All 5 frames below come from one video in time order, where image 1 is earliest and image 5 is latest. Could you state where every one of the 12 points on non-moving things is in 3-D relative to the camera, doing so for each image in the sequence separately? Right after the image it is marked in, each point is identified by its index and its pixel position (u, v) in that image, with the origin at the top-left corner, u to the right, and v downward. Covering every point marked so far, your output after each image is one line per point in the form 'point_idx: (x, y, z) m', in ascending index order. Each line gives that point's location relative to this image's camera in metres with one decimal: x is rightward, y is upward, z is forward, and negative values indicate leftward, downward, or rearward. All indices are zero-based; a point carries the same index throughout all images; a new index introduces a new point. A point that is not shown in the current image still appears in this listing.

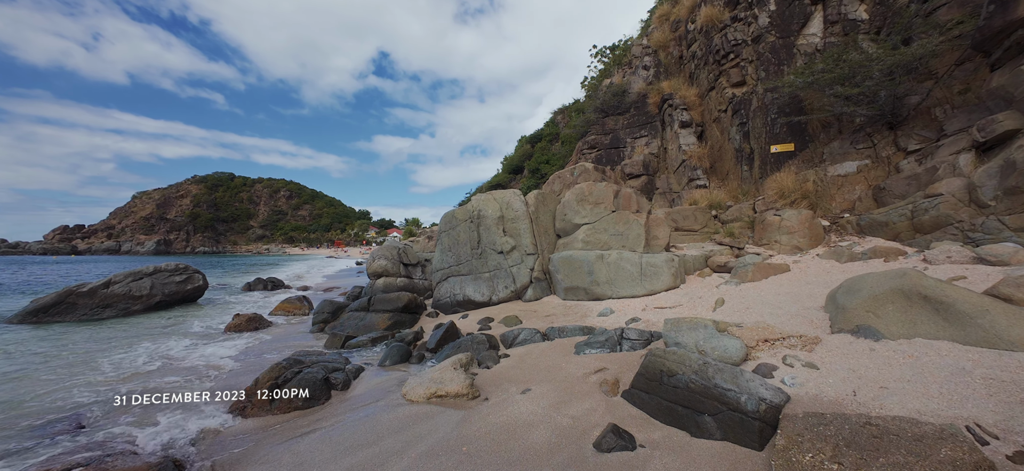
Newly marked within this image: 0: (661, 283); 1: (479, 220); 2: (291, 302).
0: (+3.1, -1.0, +7.6) m
1: (-0.9, +0.5, +10.5) m
2: (-7.7, -2.3, +12.7) m
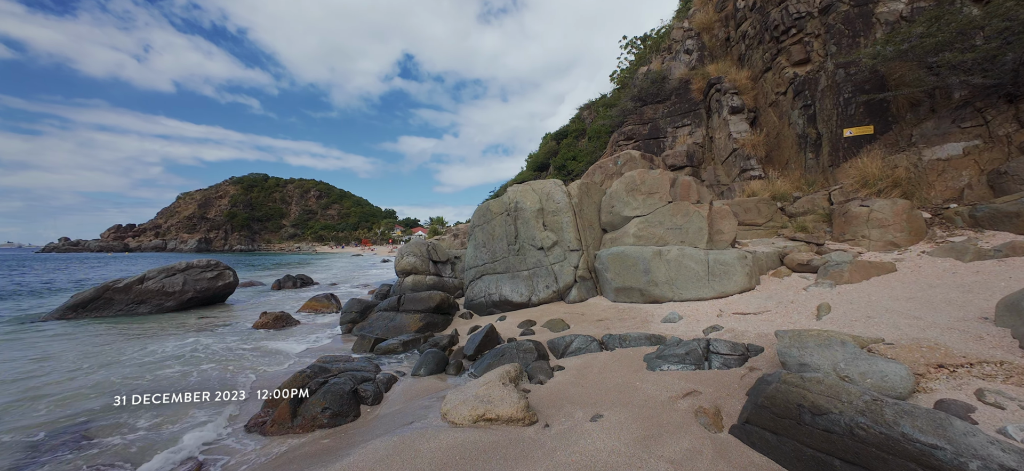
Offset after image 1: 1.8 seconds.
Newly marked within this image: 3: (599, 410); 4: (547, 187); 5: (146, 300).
0: (+4.0, -0.9, +6.6) m
1: (+0.1, +0.6, +9.6) m
2: (-6.5, -2.2, +12.3) m
3: (+0.9, -1.8, +3.8) m
4: (+0.9, +1.3, +9.6) m
5: (-13.6, -2.4, +13.5) m
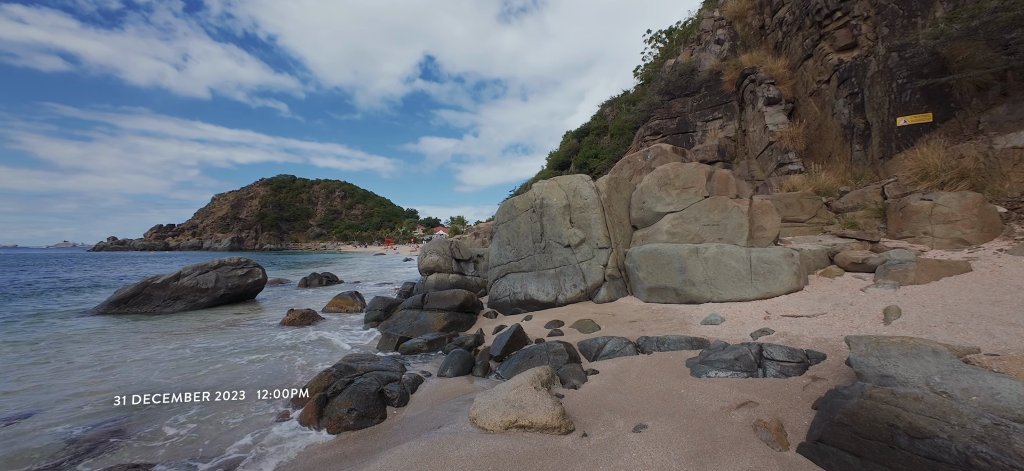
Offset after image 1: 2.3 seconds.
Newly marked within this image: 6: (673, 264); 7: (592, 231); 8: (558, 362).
0: (+4.5, -0.8, +6.1) m
1: (+0.8, +0.7, +9.4) m
2: (-5.7, -2.1, +12.4) m
3: (+1.2, -1.8, +3.5) m
4: (+1.6, +1.4, +9.3) m
5: (-12.7, -2.3, +14.0) m
6: (+3.1, -0.6, +7.1) m
7: (+1.9, +0.1, +8.6) m
8: (+0.7, -1.9, +5.4) m
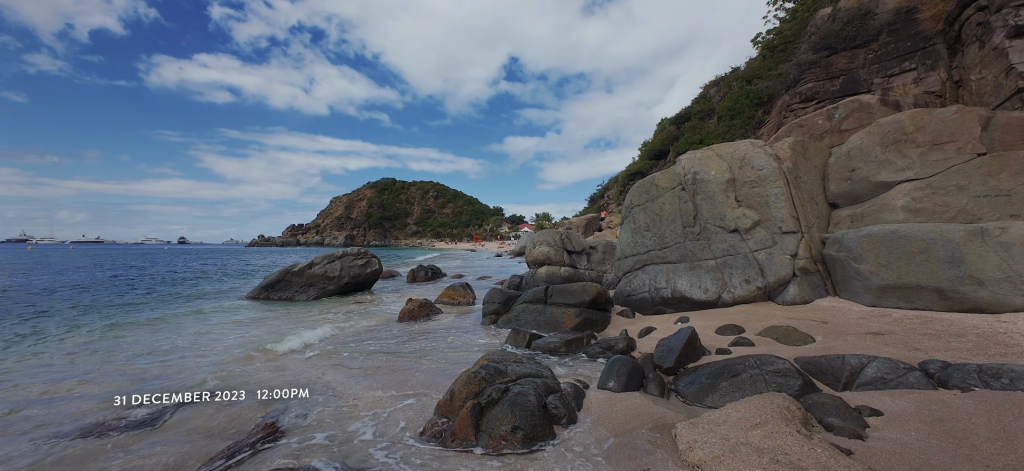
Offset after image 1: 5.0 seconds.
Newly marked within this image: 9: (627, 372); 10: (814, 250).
0: (+6.6, -0.5, +3.5) m
1: (+3.8, +1.0, +7.6) m
2: (-1.8, -1.7, +12.0) m
3: (+2.9, -1.5, +1.7) m
4: (+4.6, +1.7, +7.3) m
5: (-8.3, -2.0, +15.1) m
6: (+5.6, -0.2, +4.8) m
7: (+4.7, +0.5, +6.6) m
8: (+2.8, -1.6, +3.7) m
9: (+1.5, -1.8, +4.7) m
10: (+5.3, -0.3, +6.3) m
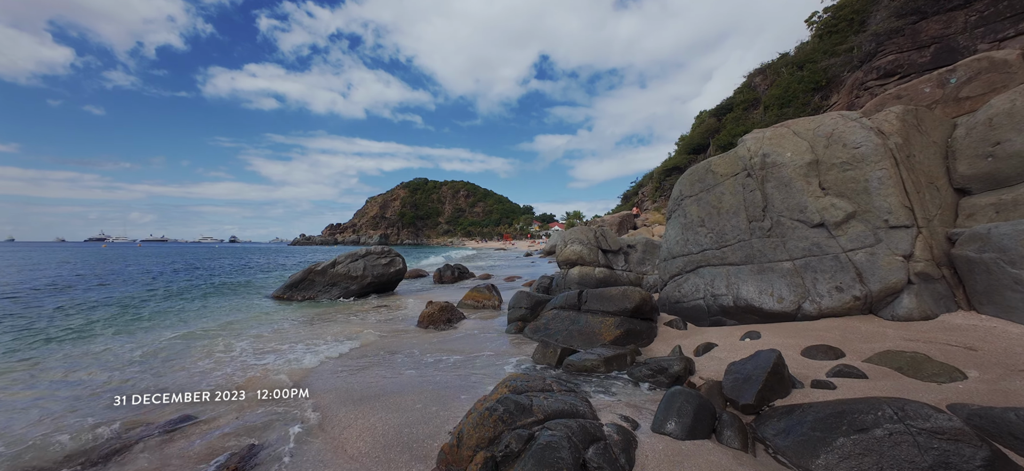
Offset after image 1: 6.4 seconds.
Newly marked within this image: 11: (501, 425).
0: (+6.8, -0.4, +1.9) m
1: (+4.3, +1.1, +6.1) m
2: (-1.0, -1.7, +11.0) m
3: (+2.9, -1.4, +0.4) m
4: (+5.0, +1.8, +5.8) m
5: (-7.1, -1.9, +14.7) m
6: (+5.8, -0.2, +3.2) m
7: (+5.1, +0.5, +5.1) m
8: (+3.0, -1.5, +2.4) m
9: (+1.7, -1.7, +3.5) m
10: (+5.7, -0.2, +4.8) m
11: (-0.1, -1.6, +3.0) m
